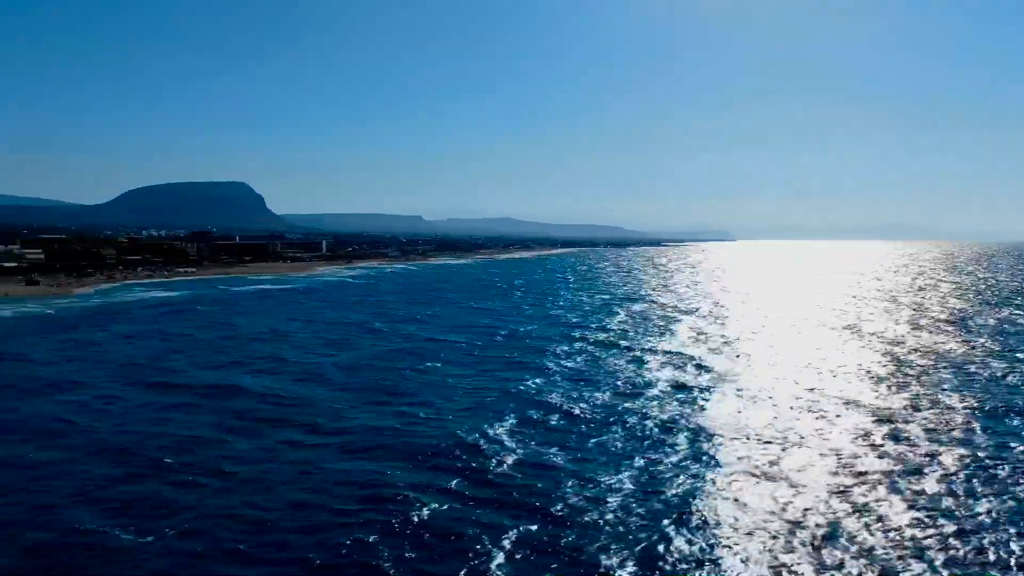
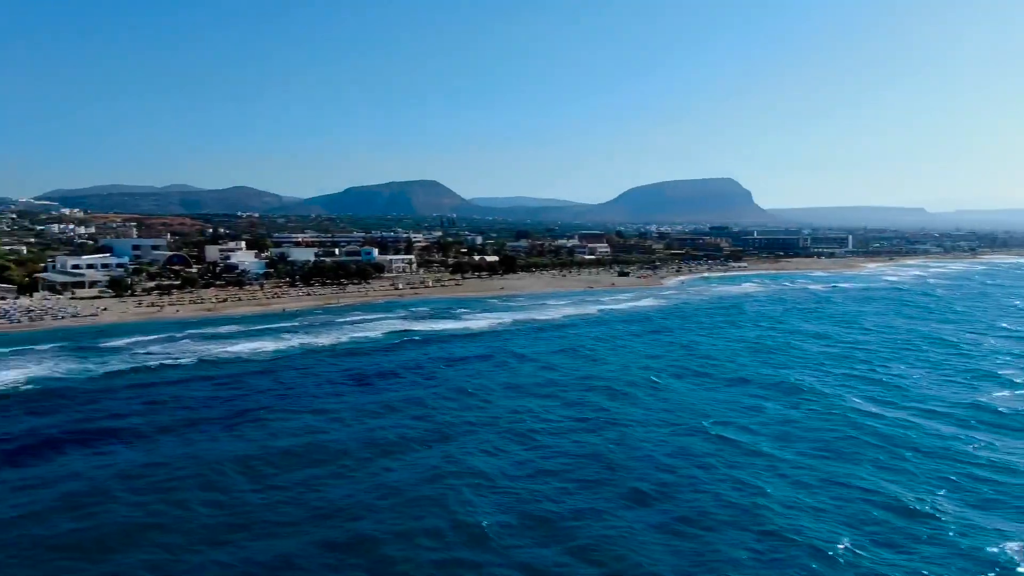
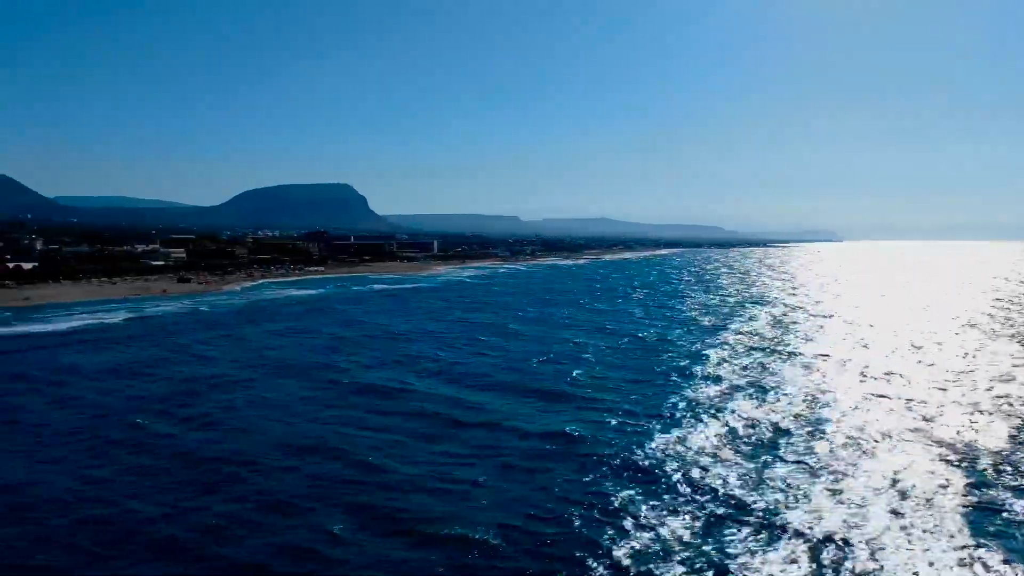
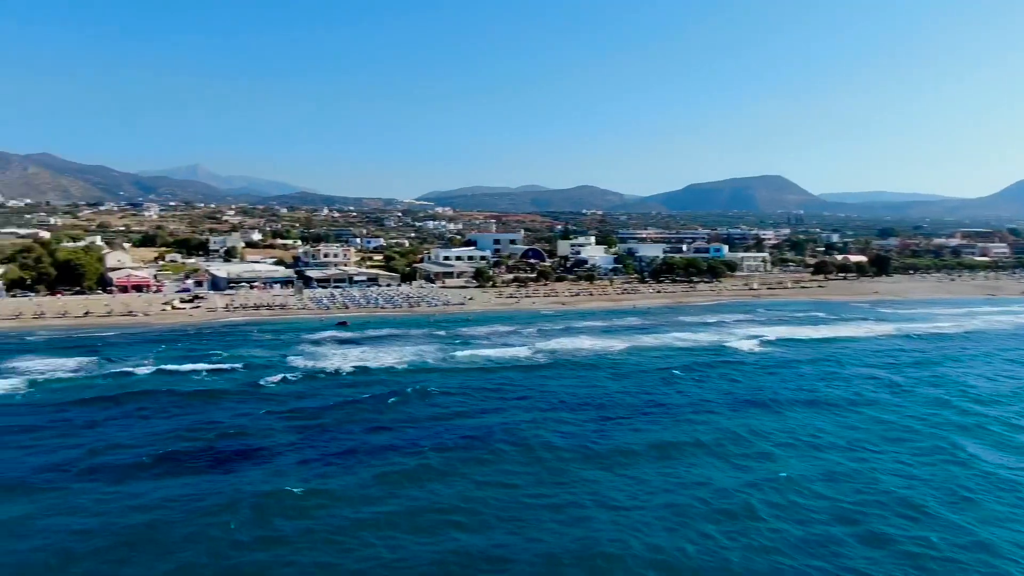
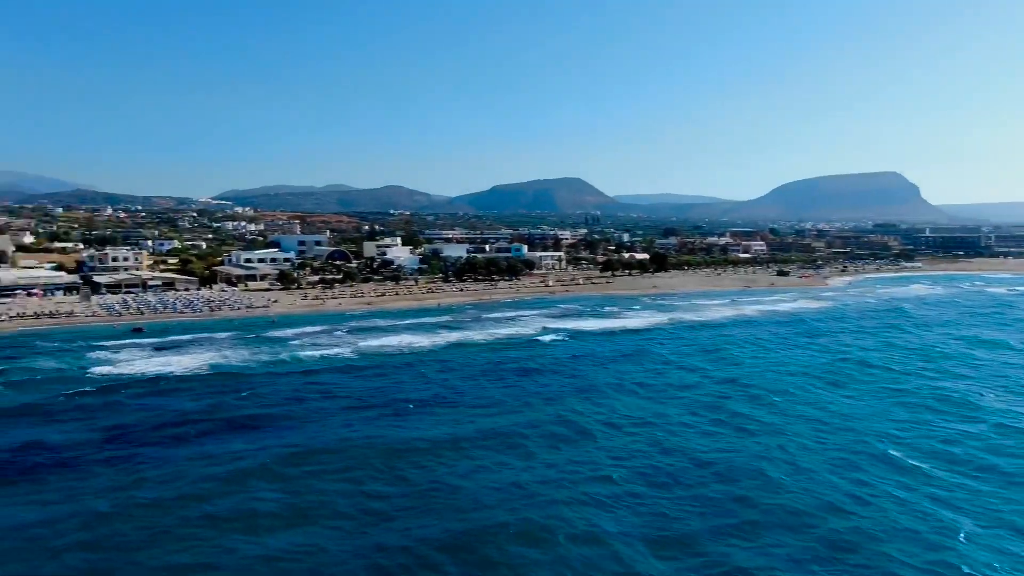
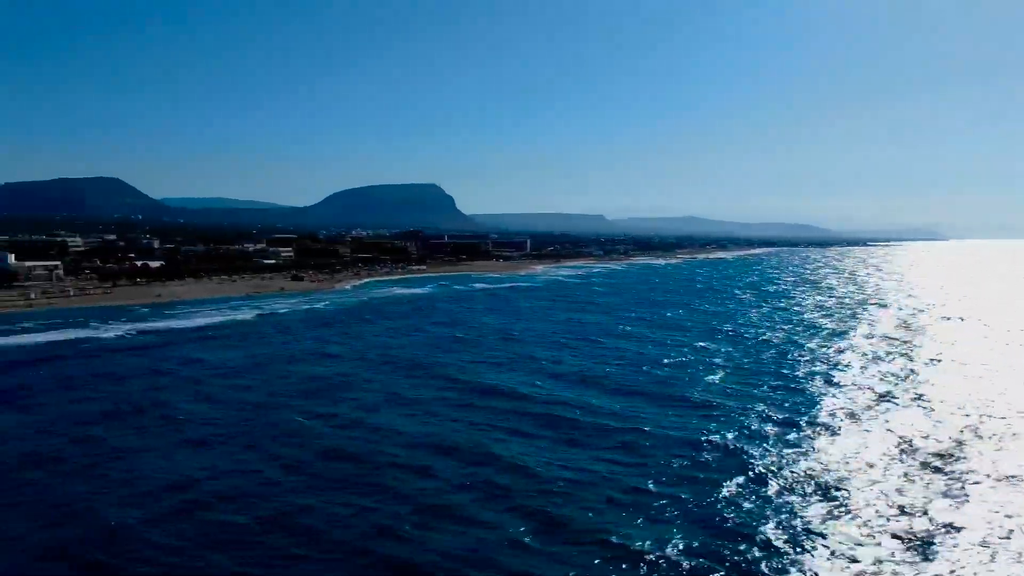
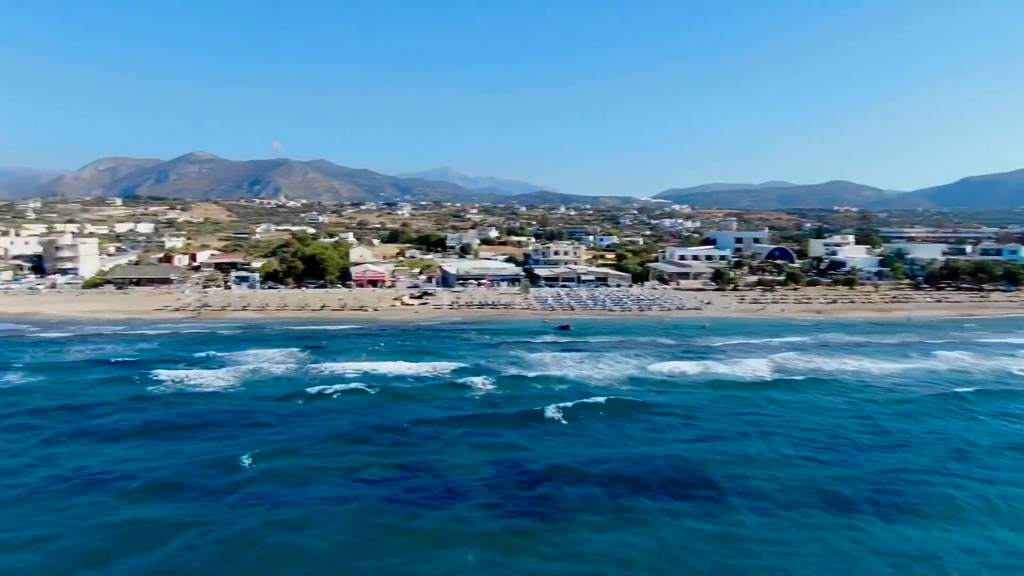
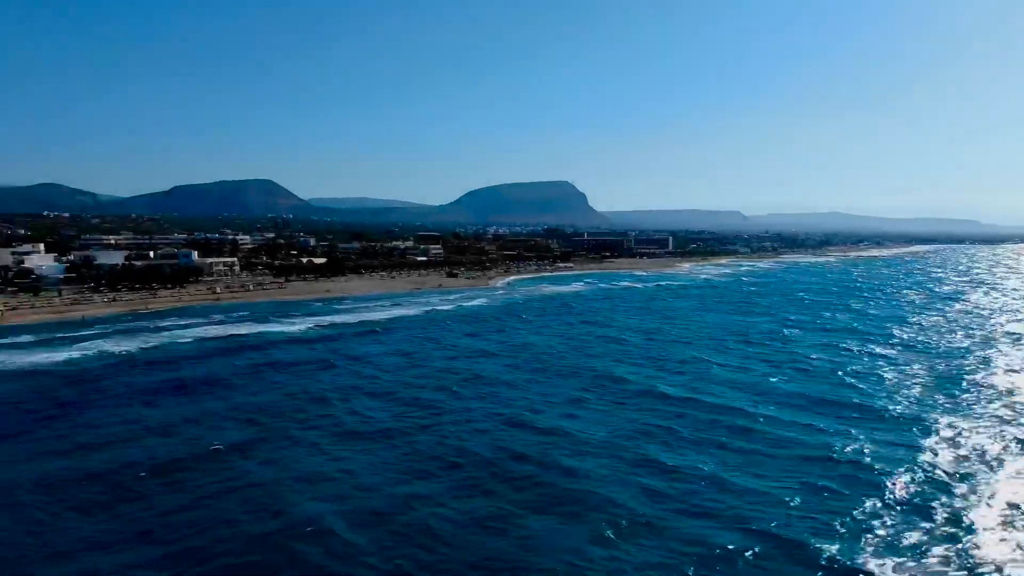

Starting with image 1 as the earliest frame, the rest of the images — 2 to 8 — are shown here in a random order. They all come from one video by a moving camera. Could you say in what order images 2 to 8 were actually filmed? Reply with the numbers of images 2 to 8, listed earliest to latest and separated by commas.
3, 6, 8, 2, 5, 4, 7
